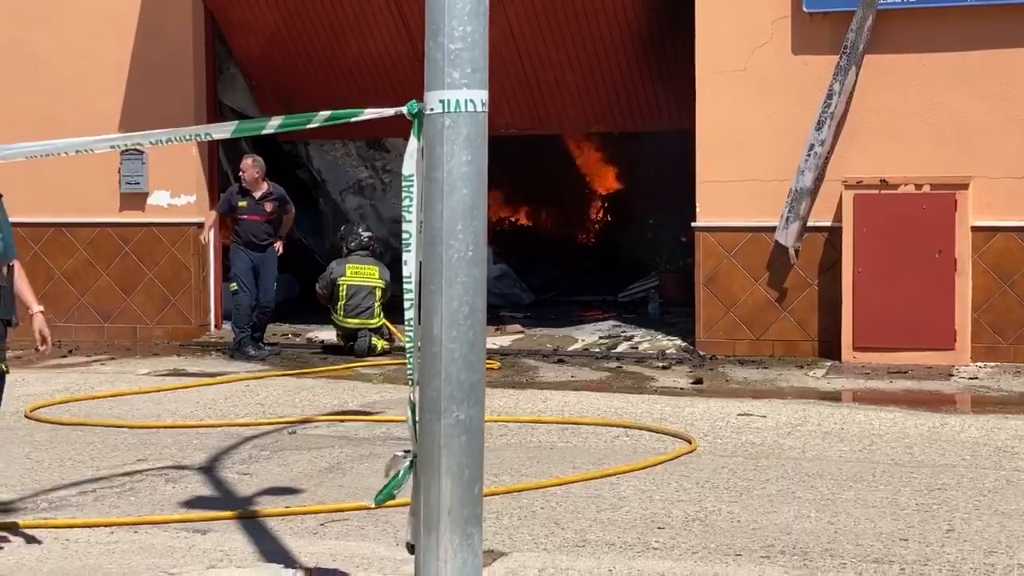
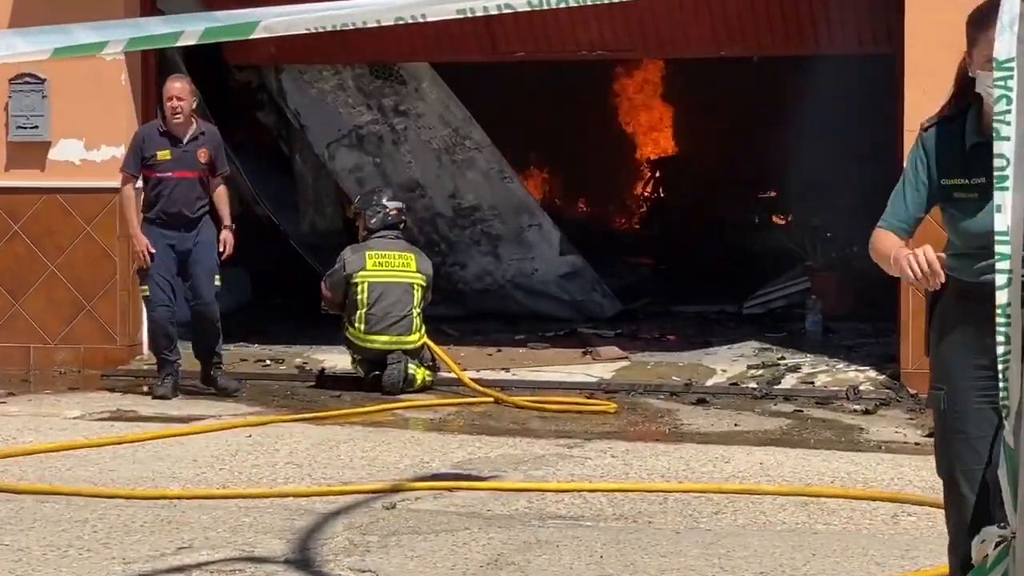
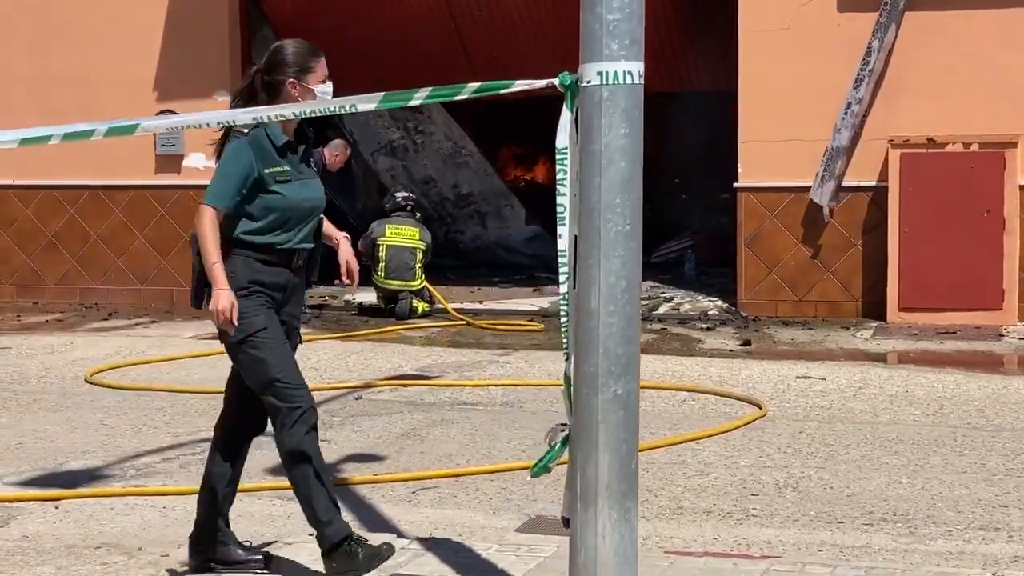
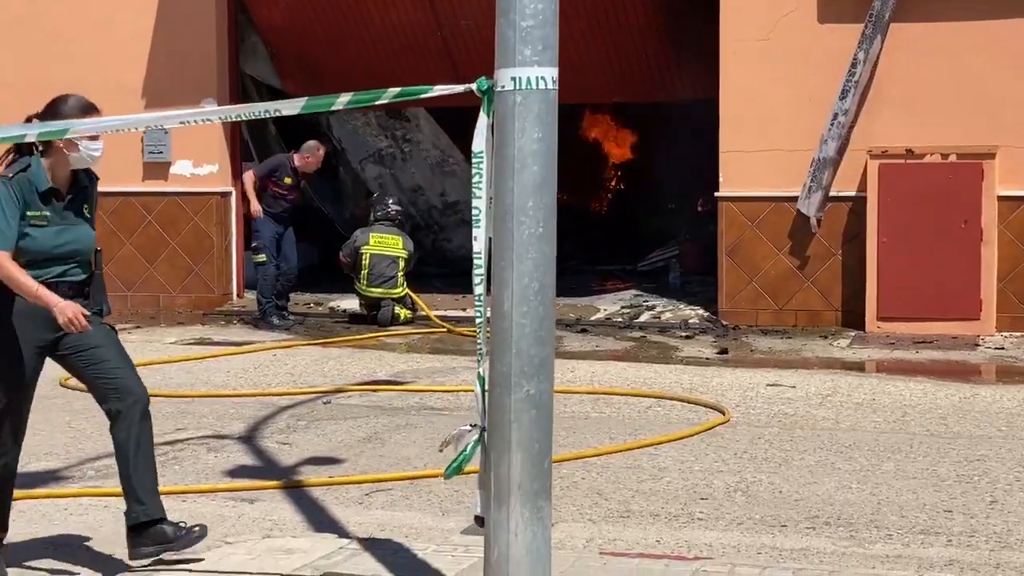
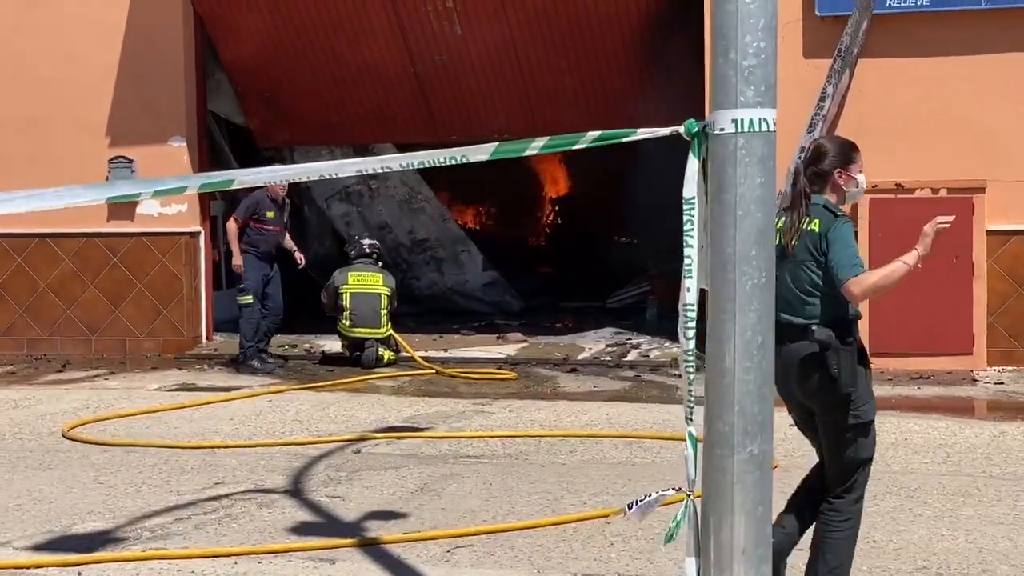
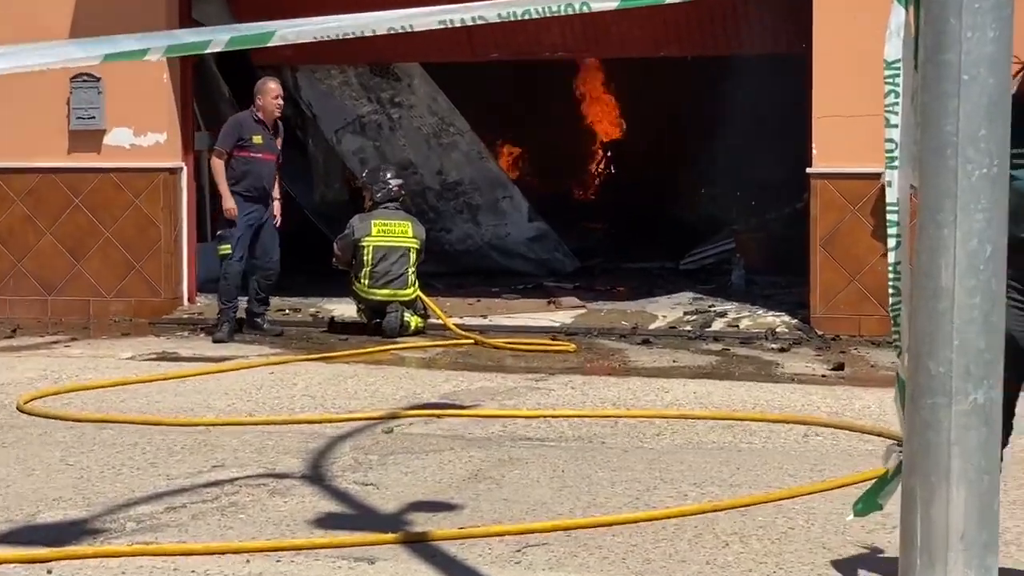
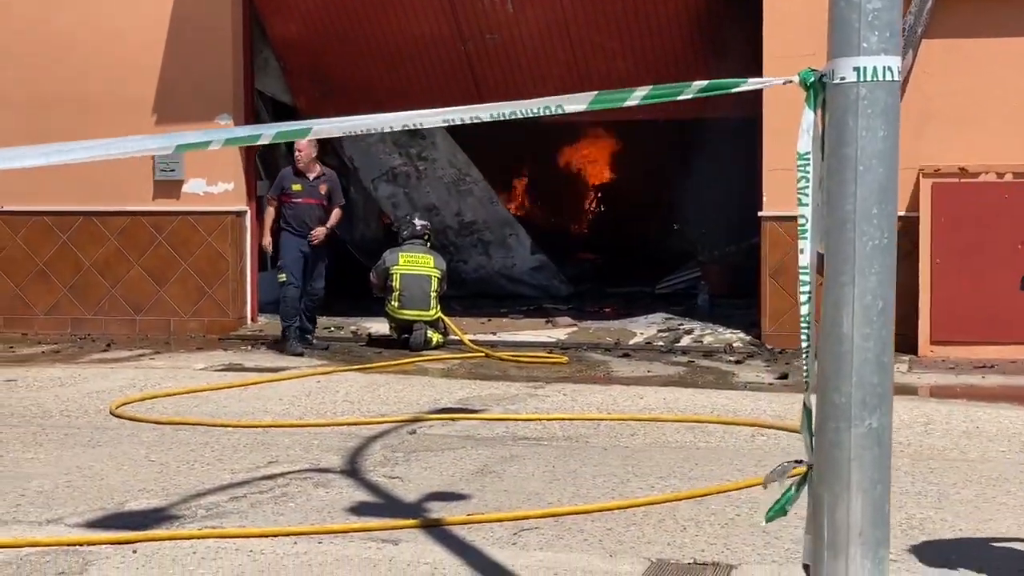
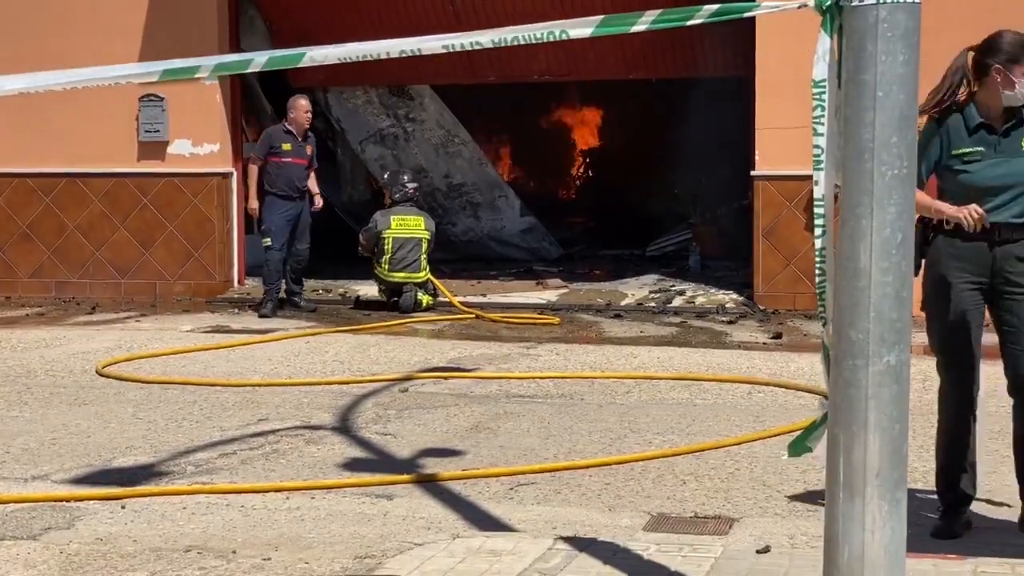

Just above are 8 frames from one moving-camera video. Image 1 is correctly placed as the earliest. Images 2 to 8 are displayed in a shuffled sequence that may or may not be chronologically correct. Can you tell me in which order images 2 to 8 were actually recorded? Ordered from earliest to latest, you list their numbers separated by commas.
4, 3, 5, 7, 8, 6, 2
